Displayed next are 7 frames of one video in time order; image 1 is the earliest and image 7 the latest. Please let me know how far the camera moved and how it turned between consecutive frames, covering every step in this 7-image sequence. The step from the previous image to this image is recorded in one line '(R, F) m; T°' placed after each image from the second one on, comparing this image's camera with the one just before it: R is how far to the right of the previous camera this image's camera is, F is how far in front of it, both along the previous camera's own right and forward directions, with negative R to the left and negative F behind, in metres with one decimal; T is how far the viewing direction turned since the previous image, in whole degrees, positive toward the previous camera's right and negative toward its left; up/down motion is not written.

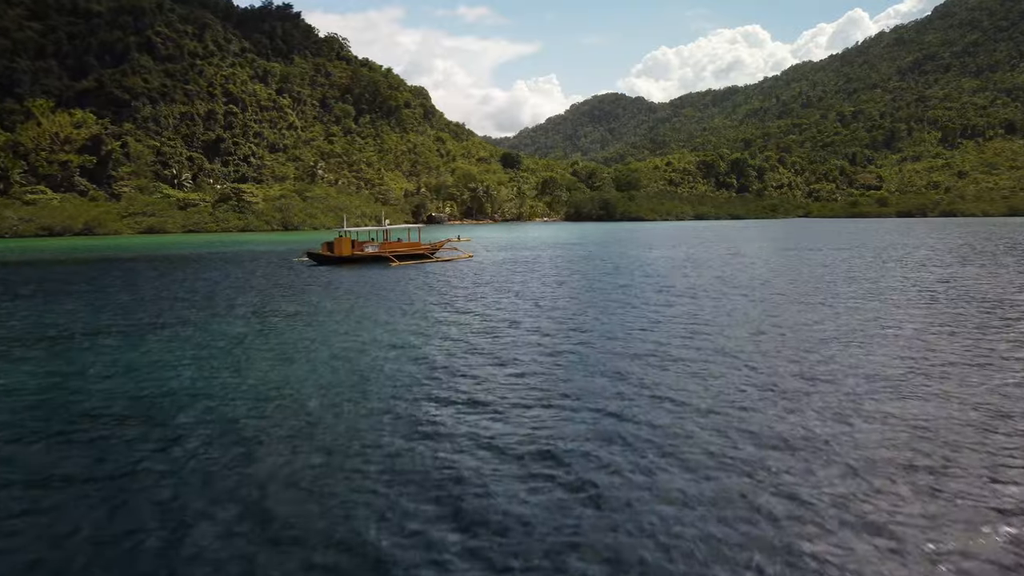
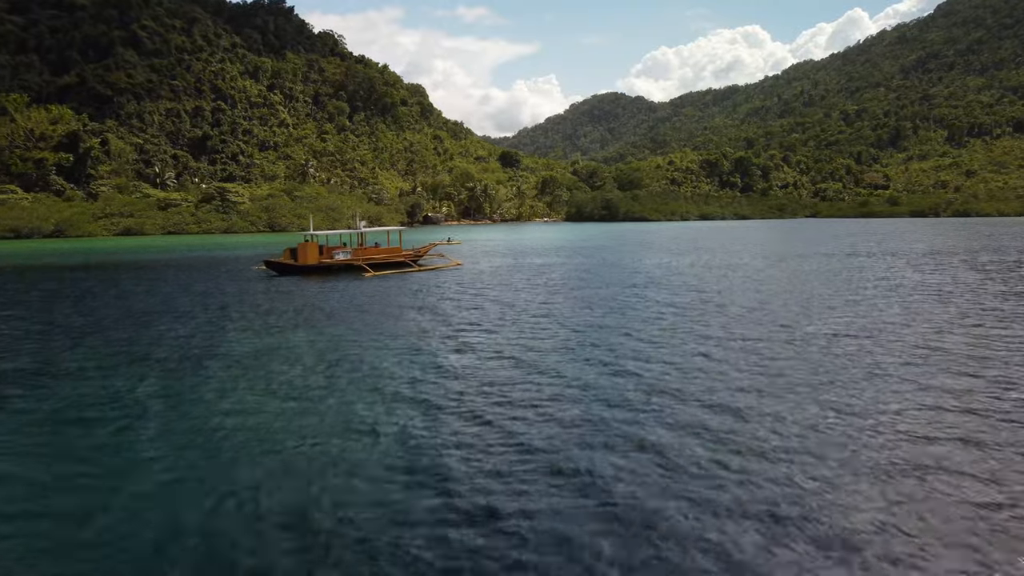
(+0.1, +5.2) m; 0°
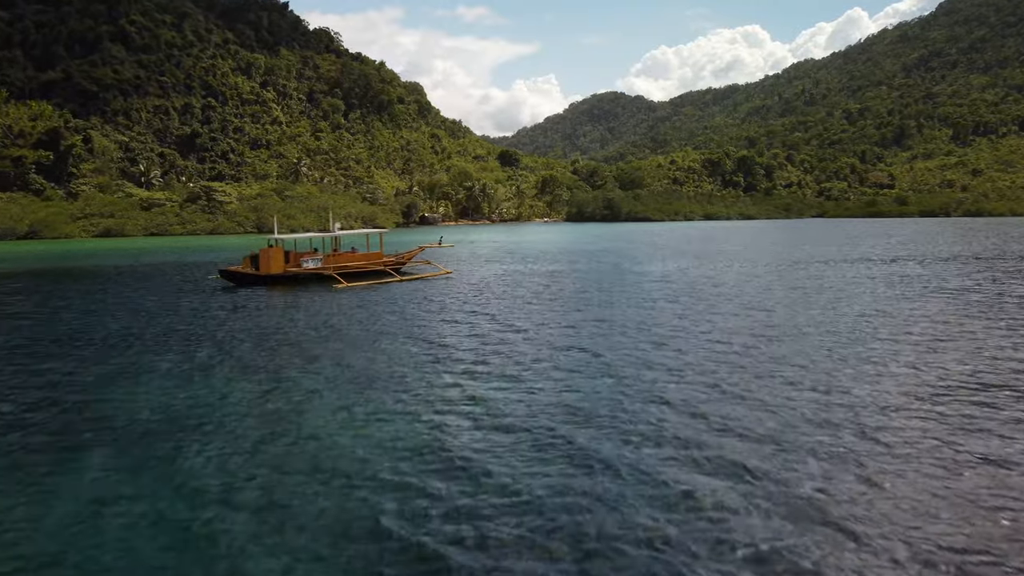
(+0.1, +4.0) m; 0°
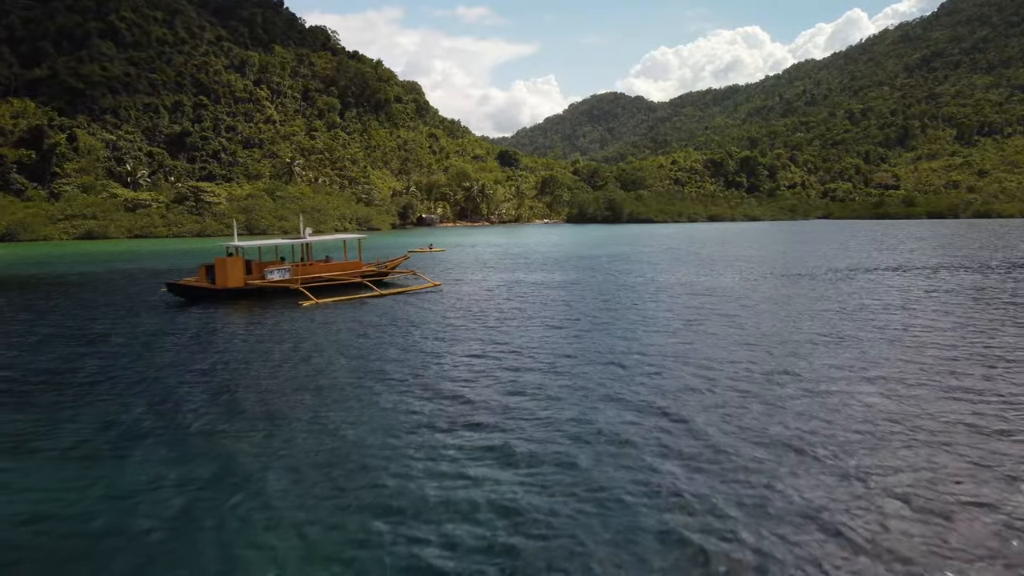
(0.0, +3.4) m; 0°
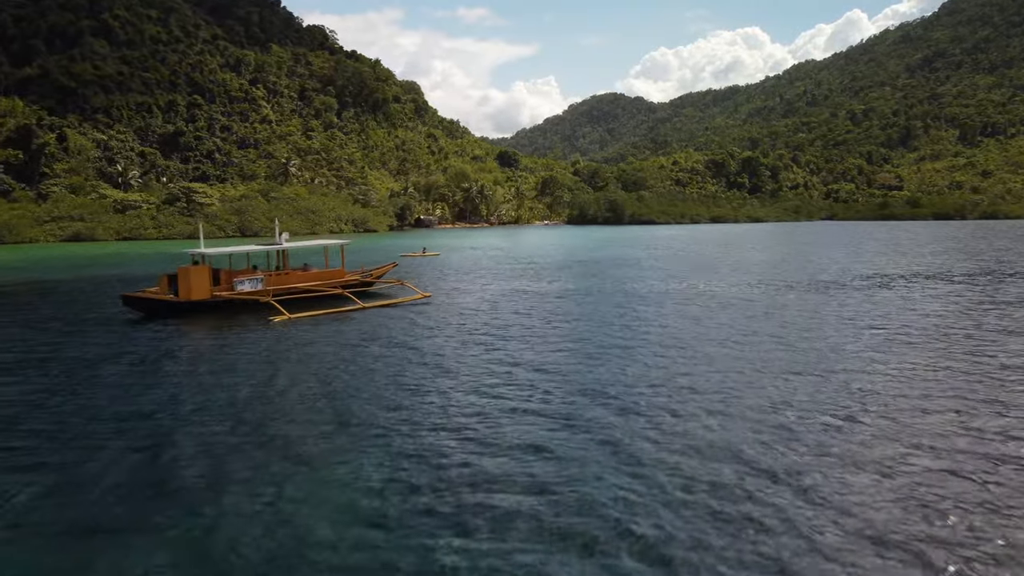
(0.0, +2.2) m; 0°
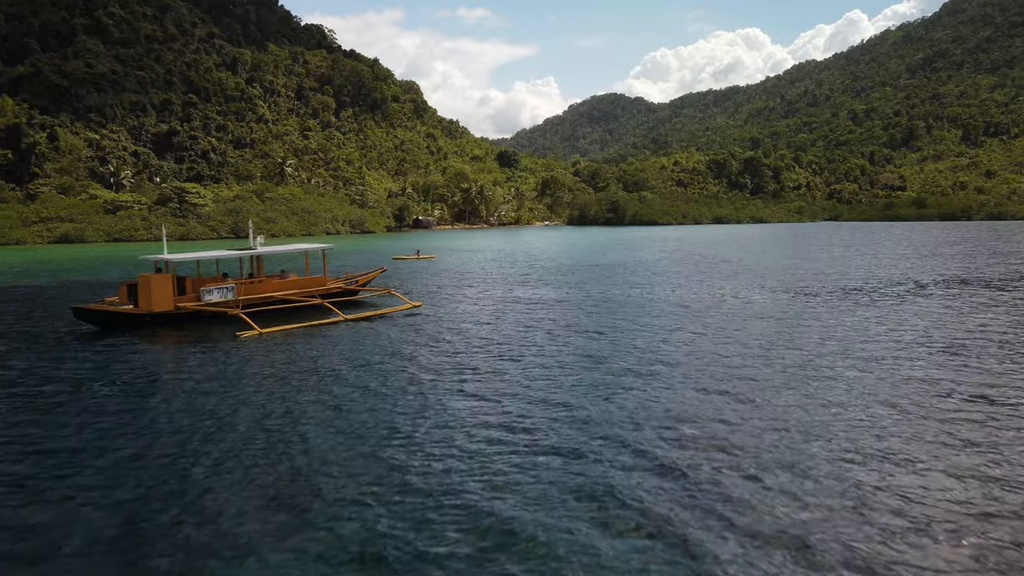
(0.0, +2.0) m; 0°
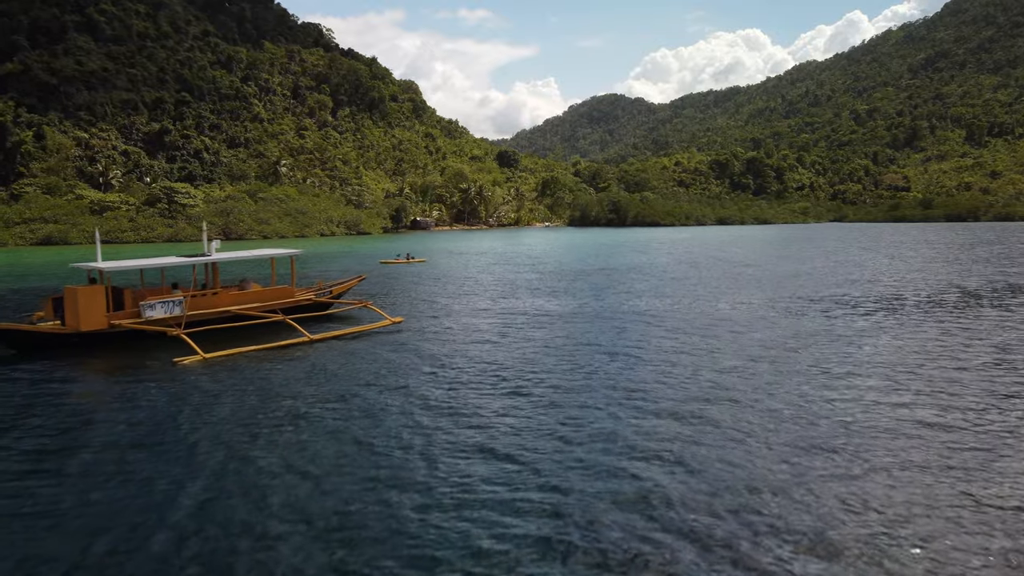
(0.0, +2.6) m; 0°
